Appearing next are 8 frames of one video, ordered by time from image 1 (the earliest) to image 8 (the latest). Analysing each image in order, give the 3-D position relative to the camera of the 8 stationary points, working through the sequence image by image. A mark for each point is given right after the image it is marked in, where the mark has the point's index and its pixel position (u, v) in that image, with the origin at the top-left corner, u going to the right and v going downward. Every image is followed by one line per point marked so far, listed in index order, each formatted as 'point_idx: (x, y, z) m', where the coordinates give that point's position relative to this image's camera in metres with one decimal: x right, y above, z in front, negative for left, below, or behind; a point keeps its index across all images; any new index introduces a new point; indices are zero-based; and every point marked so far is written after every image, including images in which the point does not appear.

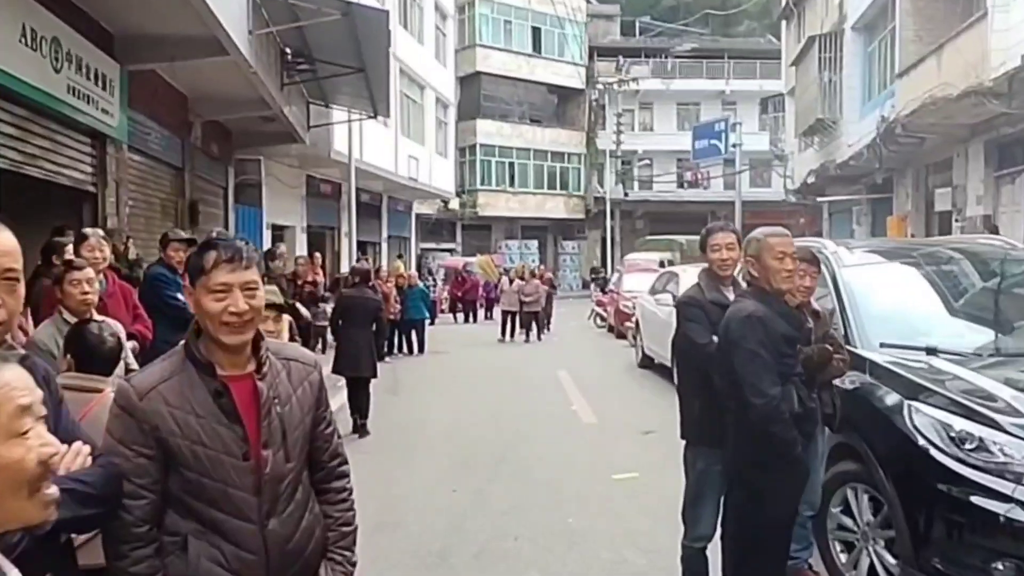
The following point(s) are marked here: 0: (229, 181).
0: (-6.5, +2.5, +20.0) m
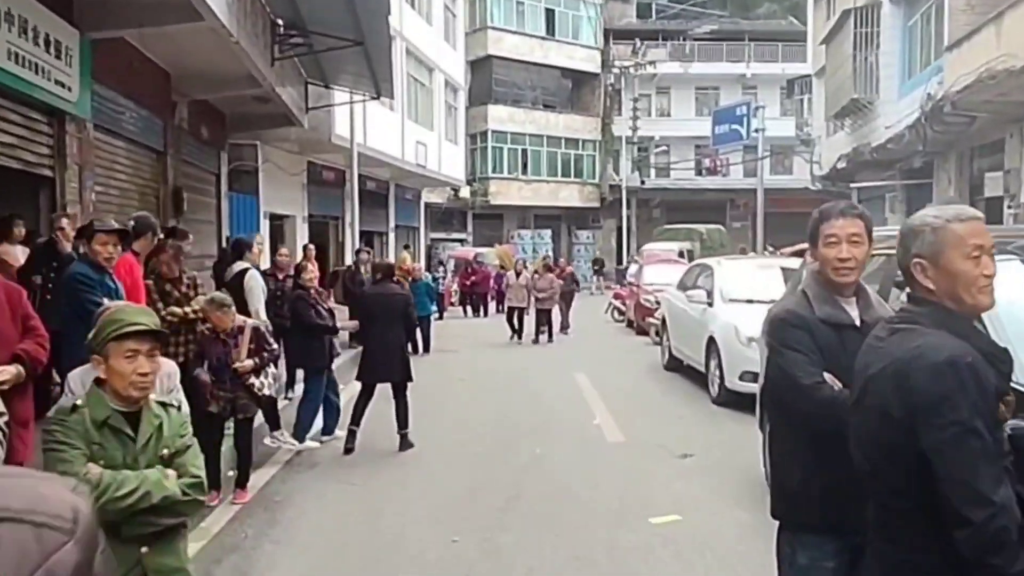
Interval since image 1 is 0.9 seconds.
0: (-6.2, +2.6, +18.7) m
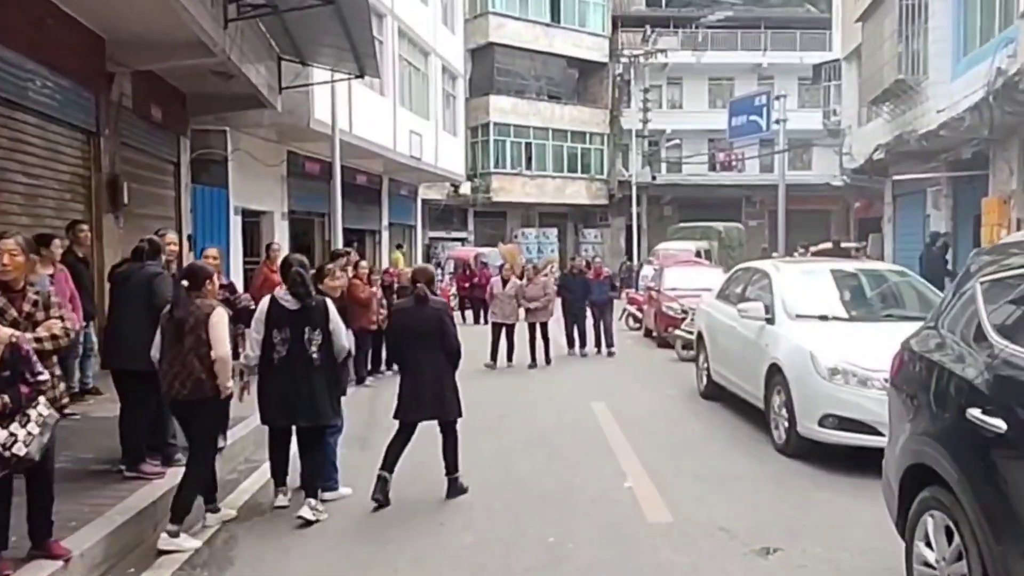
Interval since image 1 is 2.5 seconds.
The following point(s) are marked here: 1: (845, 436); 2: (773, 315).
0: (-6.2, +2.5, +16.2) m
1: (+2.8, -1.2, +7.2) m
2: (+2.5, -0.3, +8.4) m
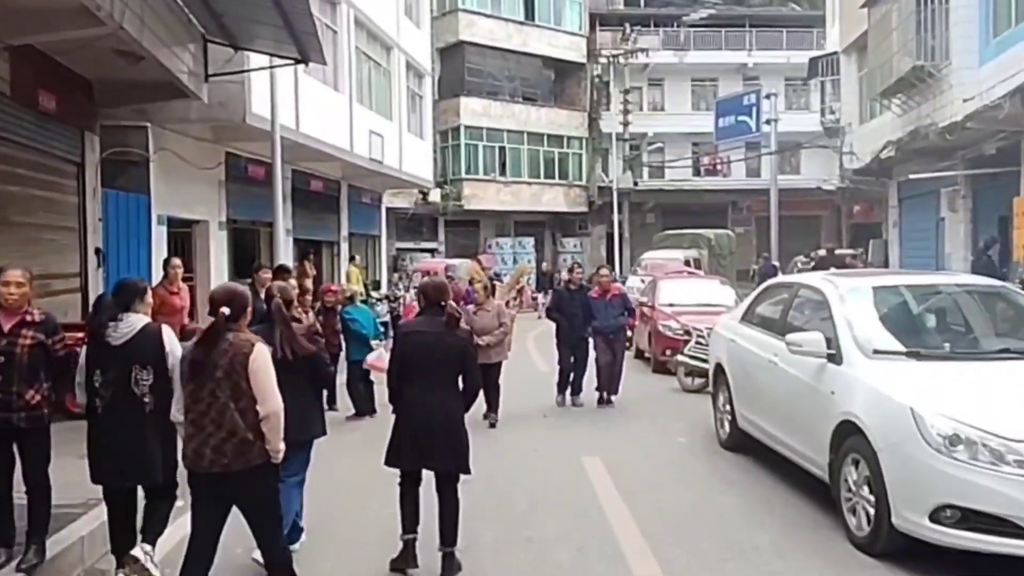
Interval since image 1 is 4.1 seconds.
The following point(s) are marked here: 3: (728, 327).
0: (-6.6, +2.1, +13.7) m
1: (+2.6, -1.4, +4.9) m
2: (+2.3, -0.4, +6.0) m
3: (+2.1, -0.4, +8.2) m
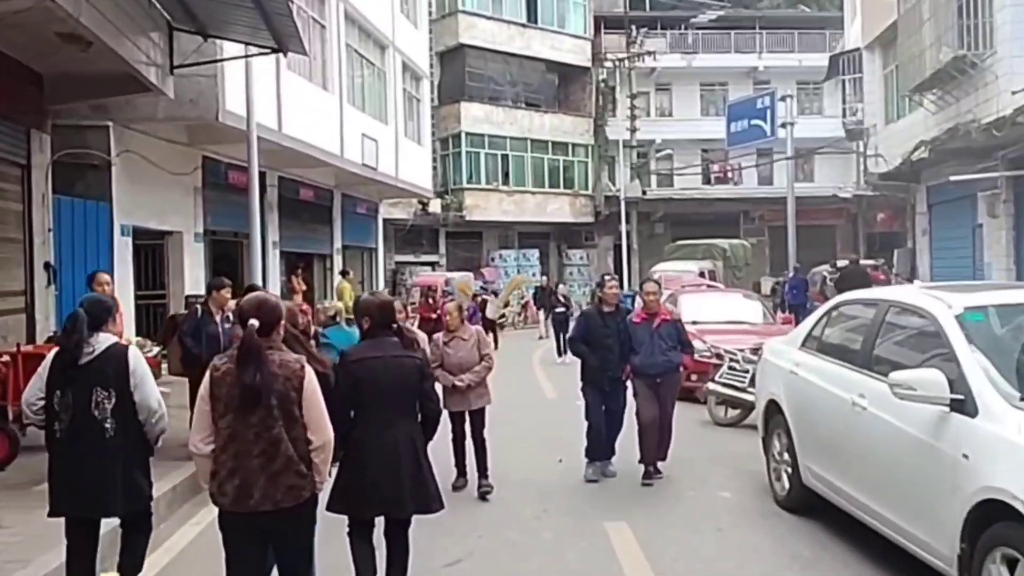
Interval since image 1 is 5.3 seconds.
0: (-6.6, +1.8, +12.2) m
1: (+2.6, -1.5, +3.2) m
2: (+2.3, -0.5, +4.4) m
3: (+2.1, -0.5, +6.6) m
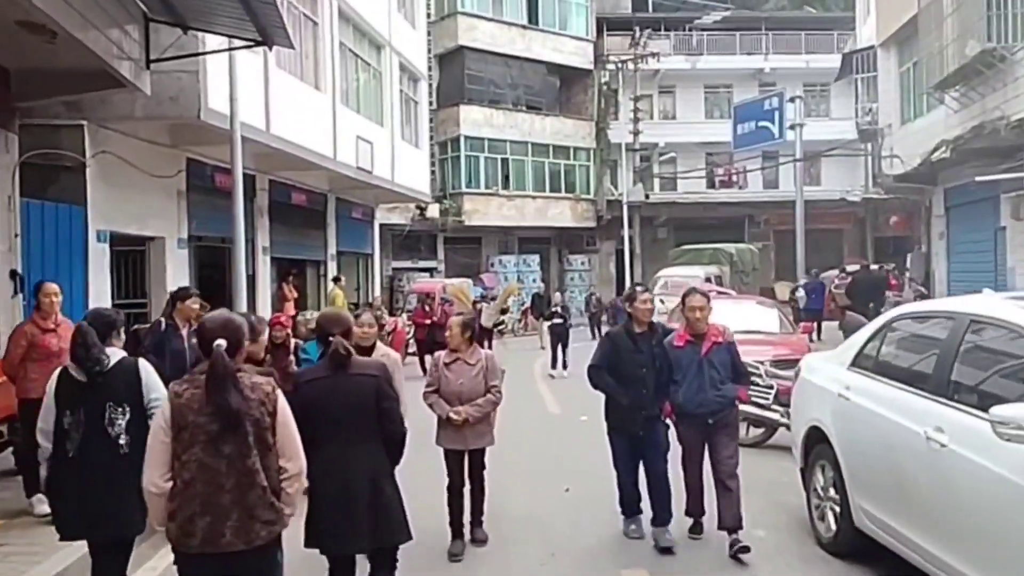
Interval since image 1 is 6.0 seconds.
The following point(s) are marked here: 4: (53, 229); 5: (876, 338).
0: (-6.6, +1.7, +11.3) m
1: (+2.6, -1.5, +2.4) m
2: (+2.3, -0.6, +3.6) m
3: (+2.1, -0.6, +5.8) m
4: (-6.5, +0.8, +12.4) m
5: (+2.3, -0.3, +5.5) m
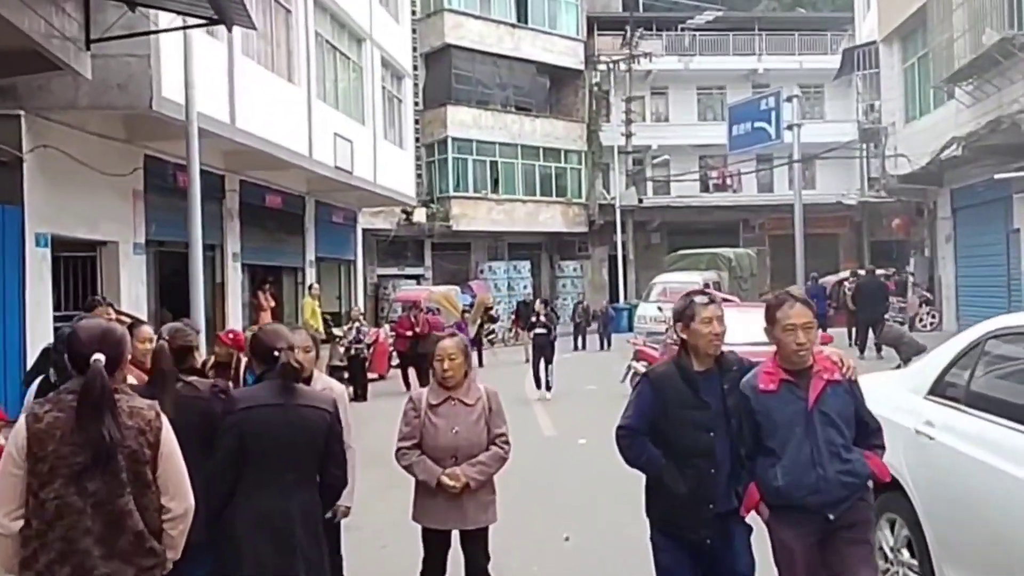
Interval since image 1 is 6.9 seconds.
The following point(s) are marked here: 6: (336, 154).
0: (-6.7, +1.6, +10.0) m
1: (+2.6, -1.5, +1.2) m
2: (+2.3, -0.6, +2.3) m
3: (+2.1, -0.6, +4.6) m
4: (-6.6, +0.7, +11.0) m
5: (+2.3, -0.3, +4.3) m
6: (-3.9, +3.0, +19.3) m
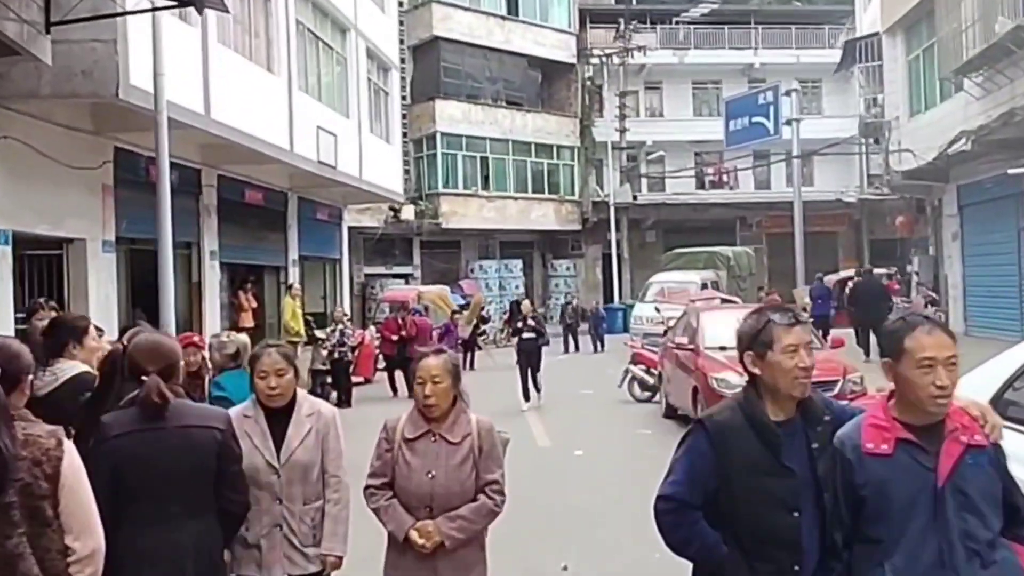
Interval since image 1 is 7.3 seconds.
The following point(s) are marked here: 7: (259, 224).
0: (-6.8, +1.6, +9.1) m
1: (+2.6, -1.5, +0.3) m
2: (+2.3, -0.6, +1.5) m
3: (+2.0, -0.6, +3.7) m
4: (-6.7, +0.7, +10.1) m
5: (+2.2, -0.4, +3.5) m
6: (-4.1, +3.0, +18.4) m
7: (-5.7, +1.5, +19.6) m
